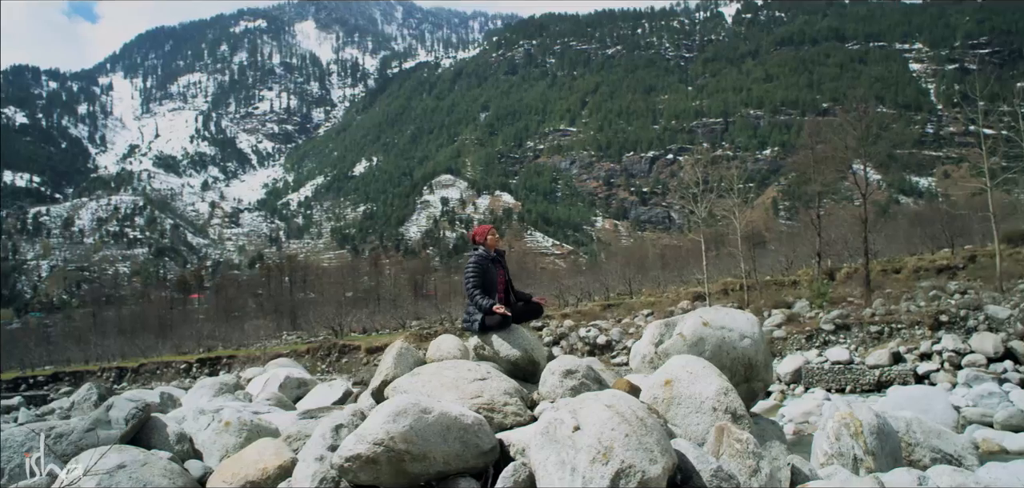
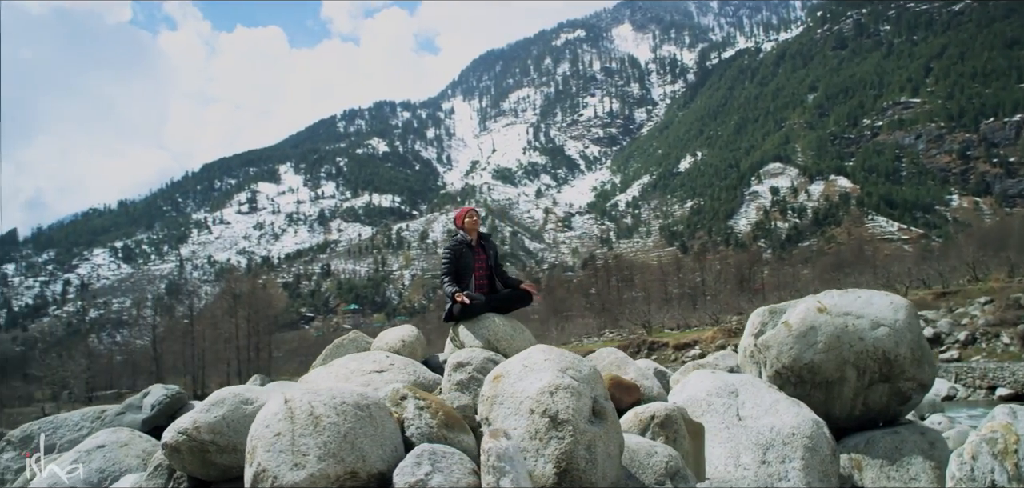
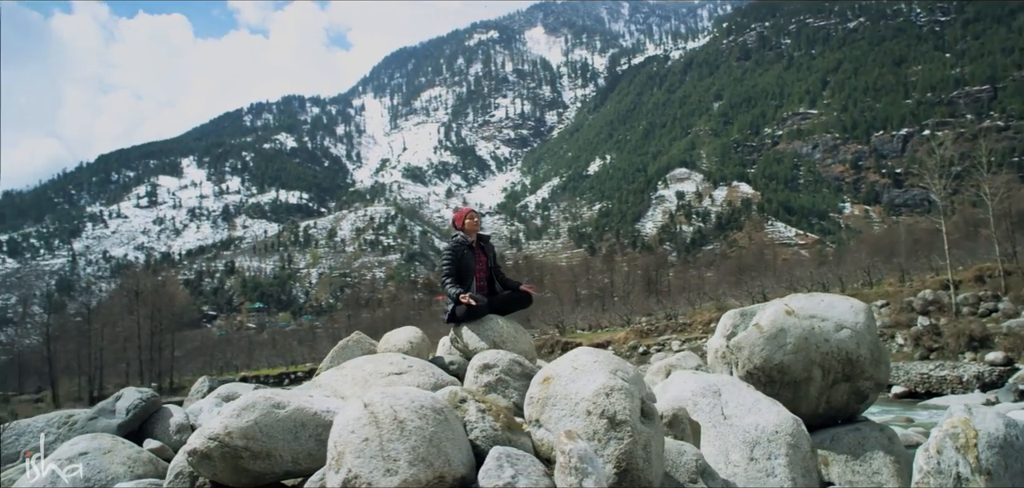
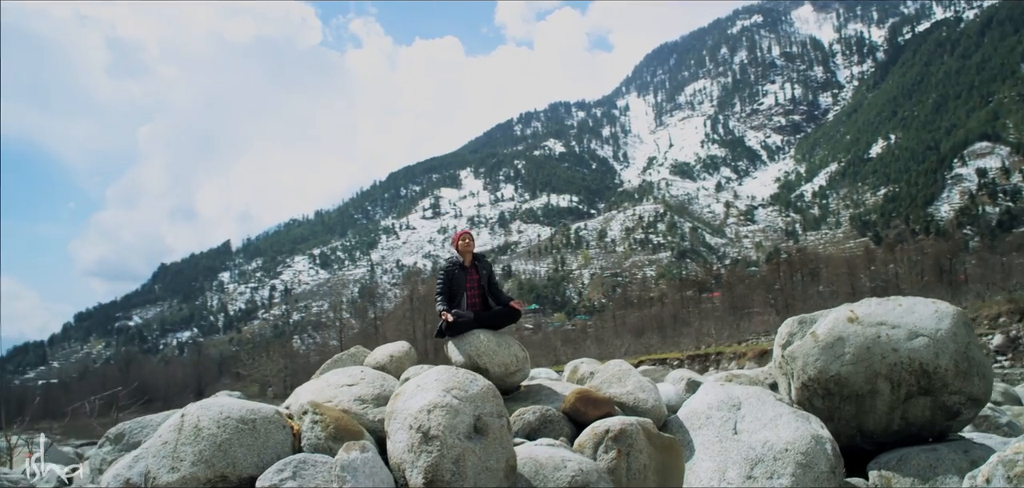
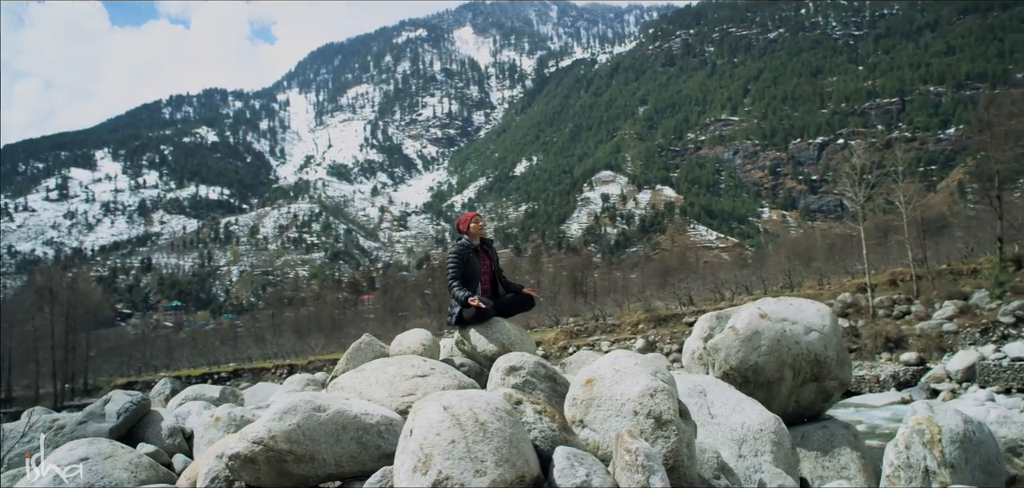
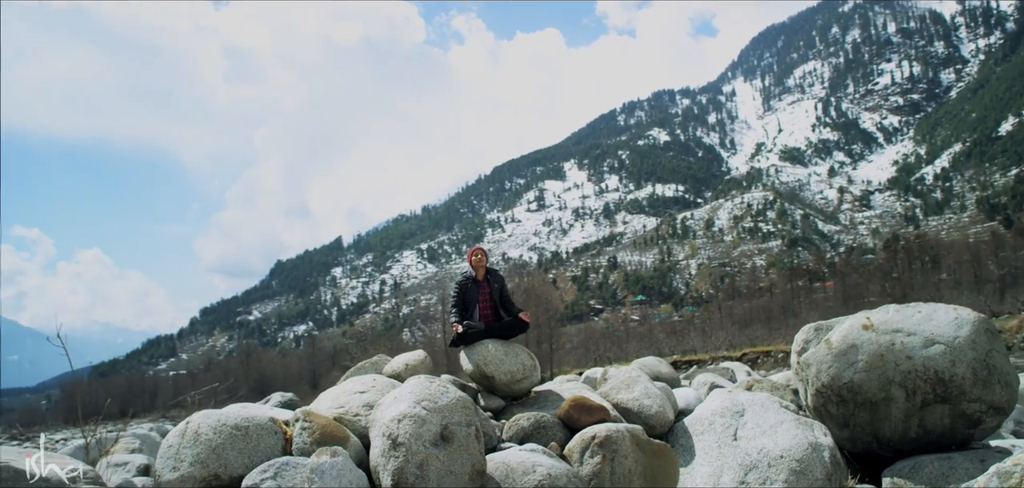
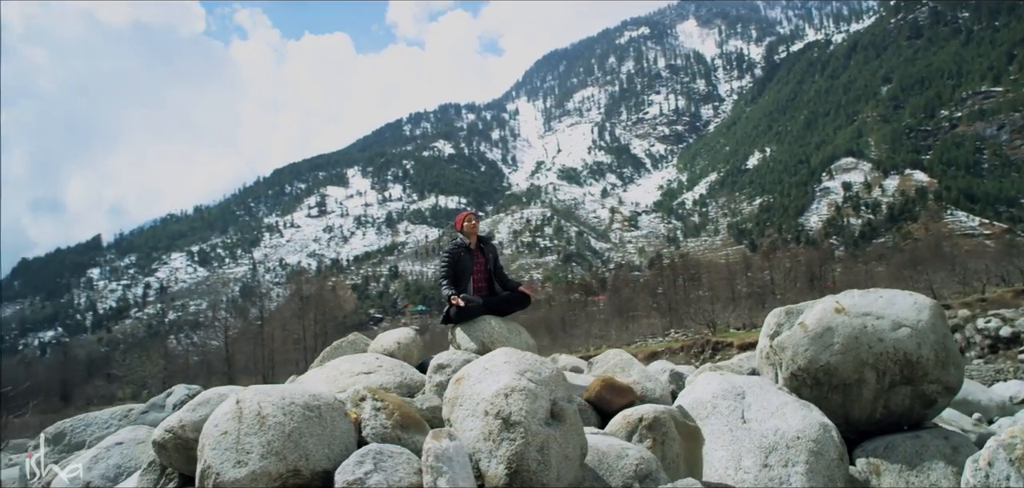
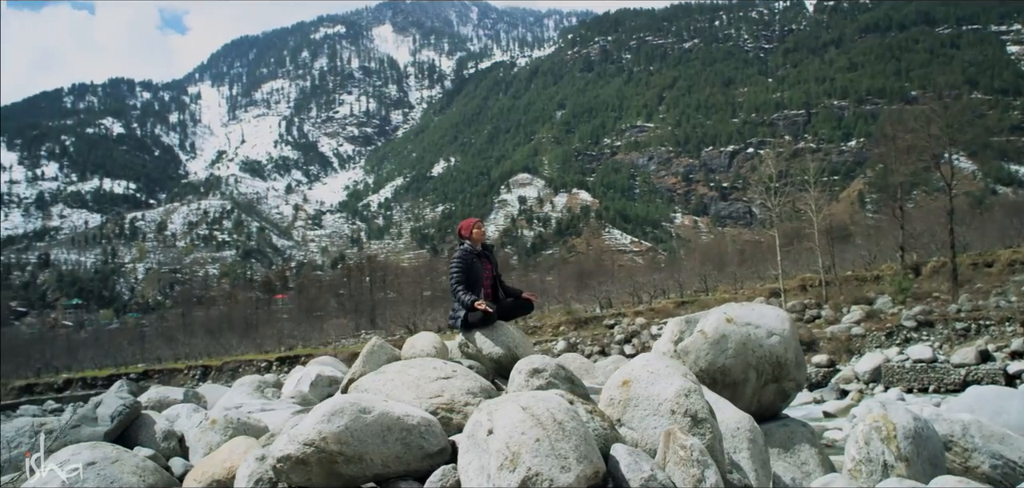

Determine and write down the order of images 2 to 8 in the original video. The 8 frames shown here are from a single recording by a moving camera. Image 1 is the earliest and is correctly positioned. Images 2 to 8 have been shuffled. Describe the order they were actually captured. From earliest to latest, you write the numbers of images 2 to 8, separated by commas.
8, 5, 3, 2, 7, 4, 6
